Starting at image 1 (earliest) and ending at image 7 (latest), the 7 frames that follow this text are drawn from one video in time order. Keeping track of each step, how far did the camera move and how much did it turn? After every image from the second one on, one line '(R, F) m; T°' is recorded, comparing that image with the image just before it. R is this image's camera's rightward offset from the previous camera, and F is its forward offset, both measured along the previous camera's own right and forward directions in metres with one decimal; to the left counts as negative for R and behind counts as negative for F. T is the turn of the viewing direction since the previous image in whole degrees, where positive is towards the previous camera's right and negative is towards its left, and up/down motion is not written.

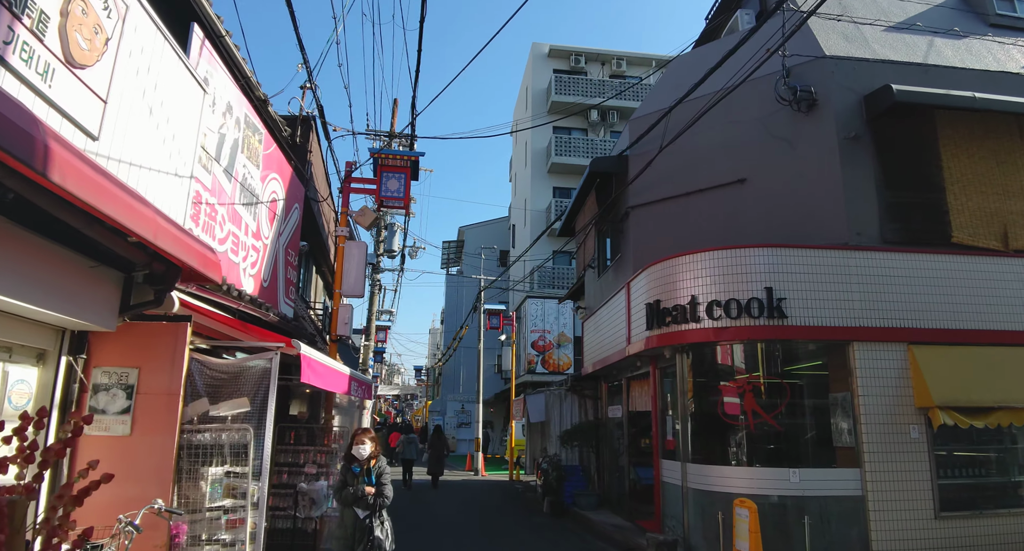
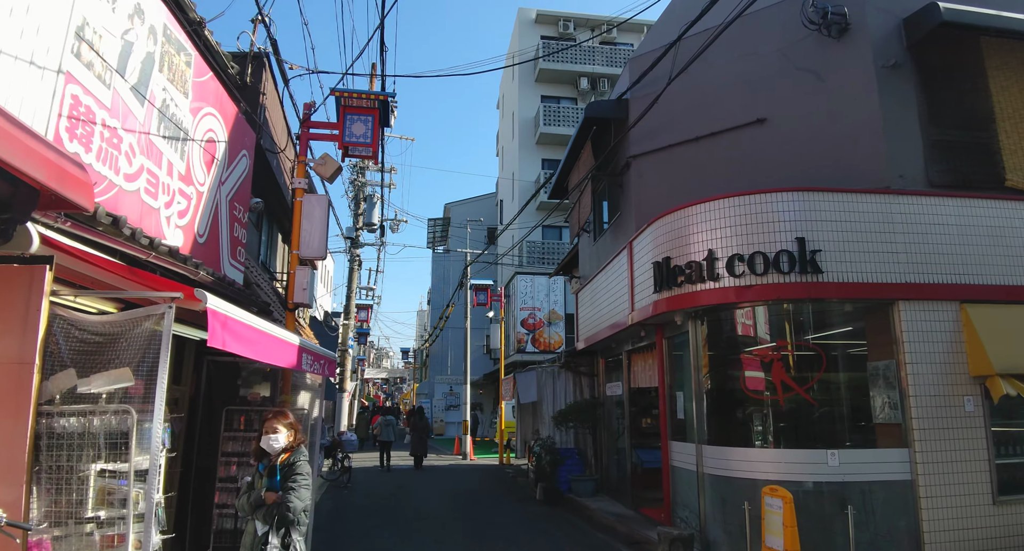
(0.0, +1.3) m; +1°
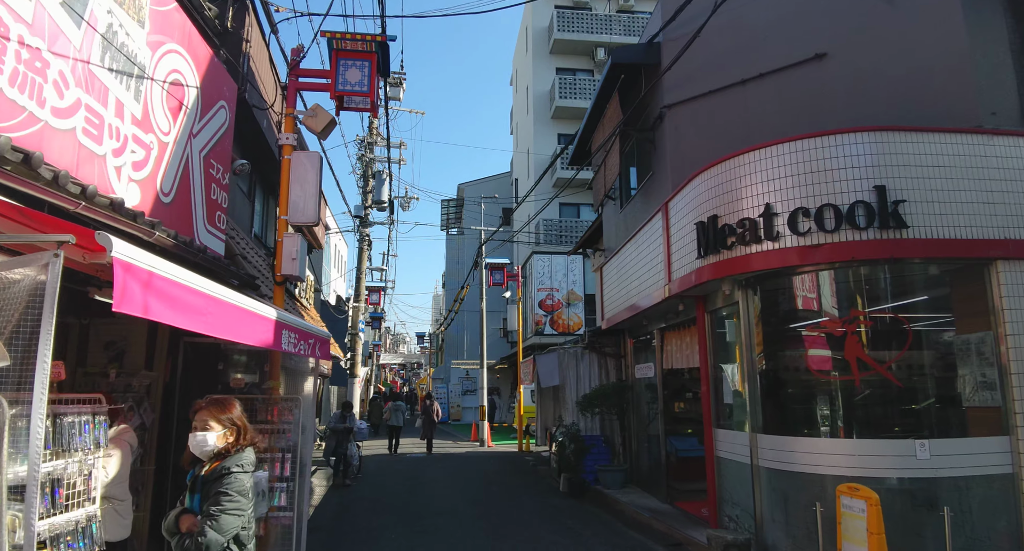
(-0.1, +1.1) m; -1°
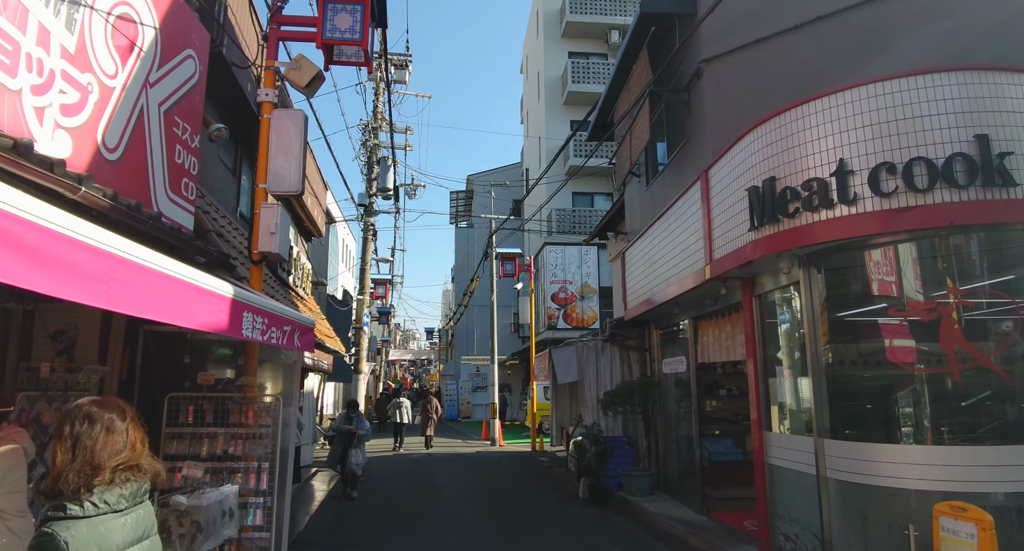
(-0.1, +1.0) m; -1°
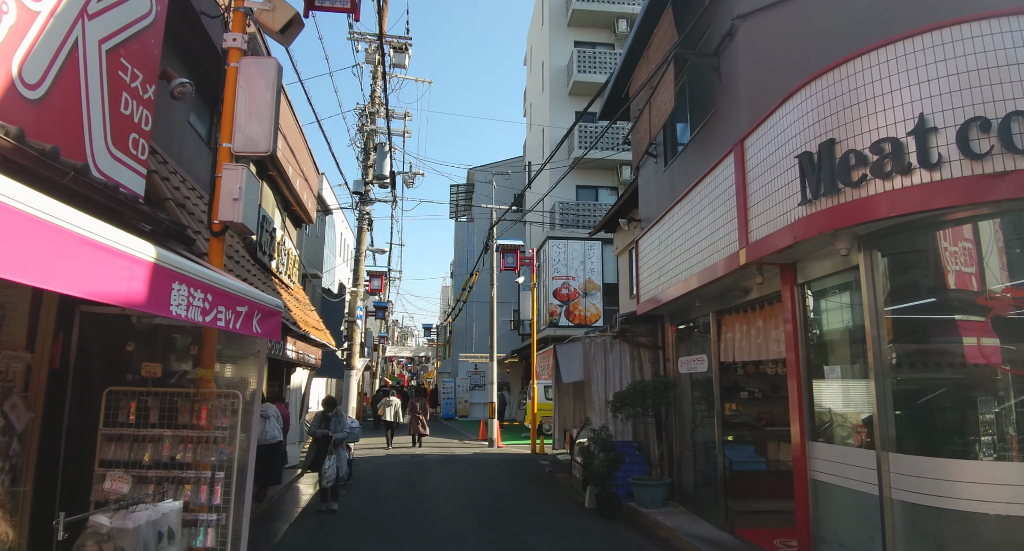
(-0.1, +0.9) m; 0°
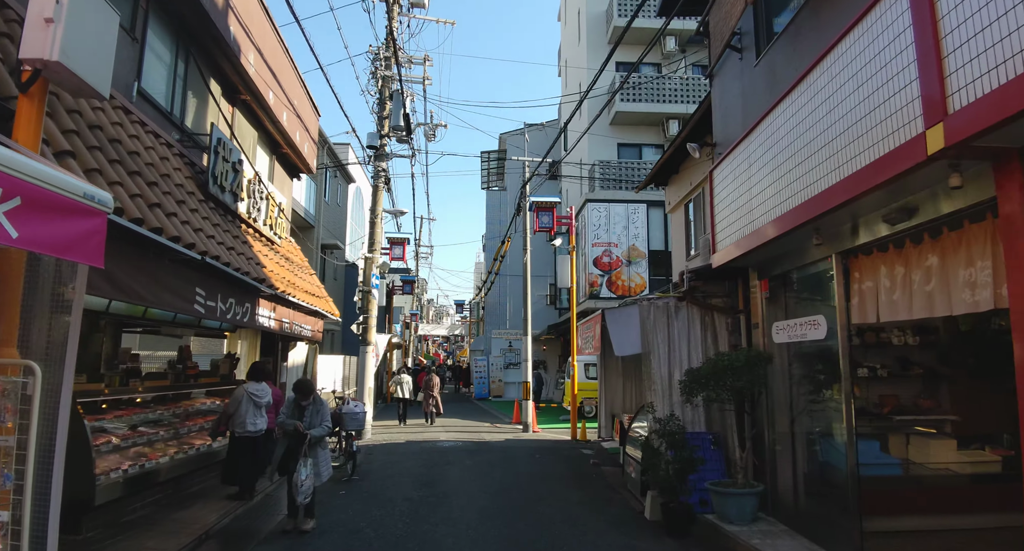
(0.0, +2.2) m; -3°
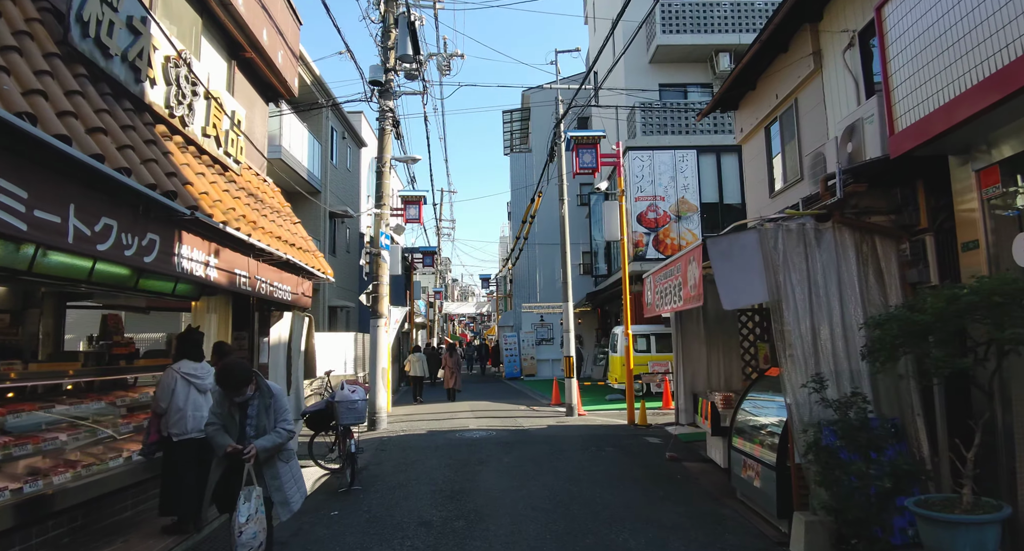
(-0.3, +2.6) m; -2°
